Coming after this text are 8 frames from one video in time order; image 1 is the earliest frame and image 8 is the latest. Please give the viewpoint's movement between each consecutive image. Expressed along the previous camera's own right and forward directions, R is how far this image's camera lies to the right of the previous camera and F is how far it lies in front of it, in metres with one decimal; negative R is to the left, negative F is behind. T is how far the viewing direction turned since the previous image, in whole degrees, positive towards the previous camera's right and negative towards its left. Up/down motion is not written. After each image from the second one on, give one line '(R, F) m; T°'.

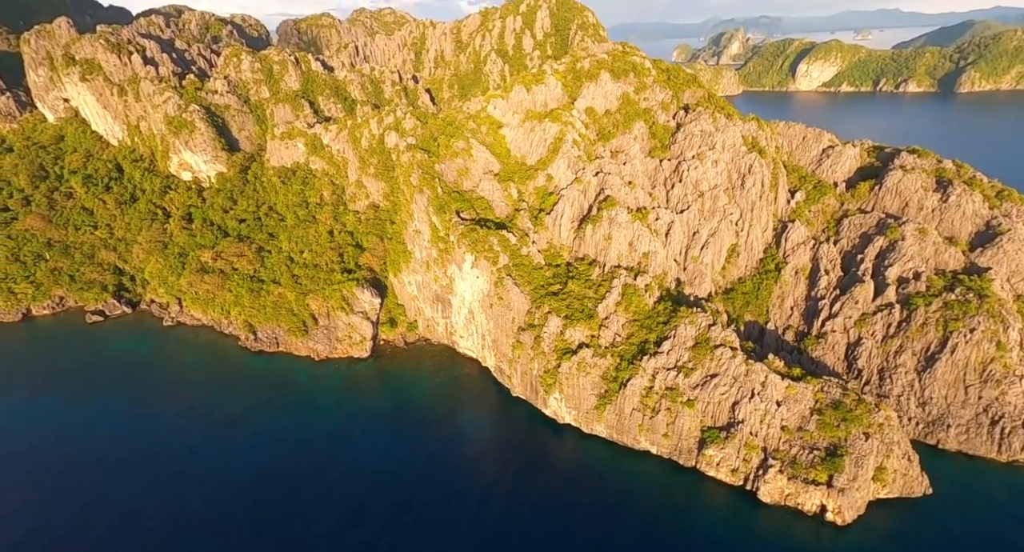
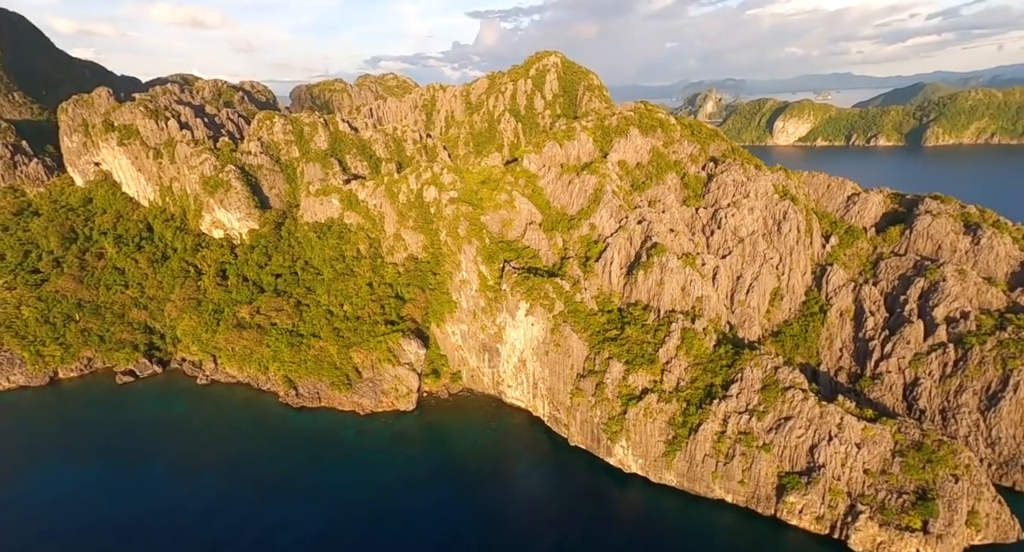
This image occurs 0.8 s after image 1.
(-5.8, -0.3) m; +1°
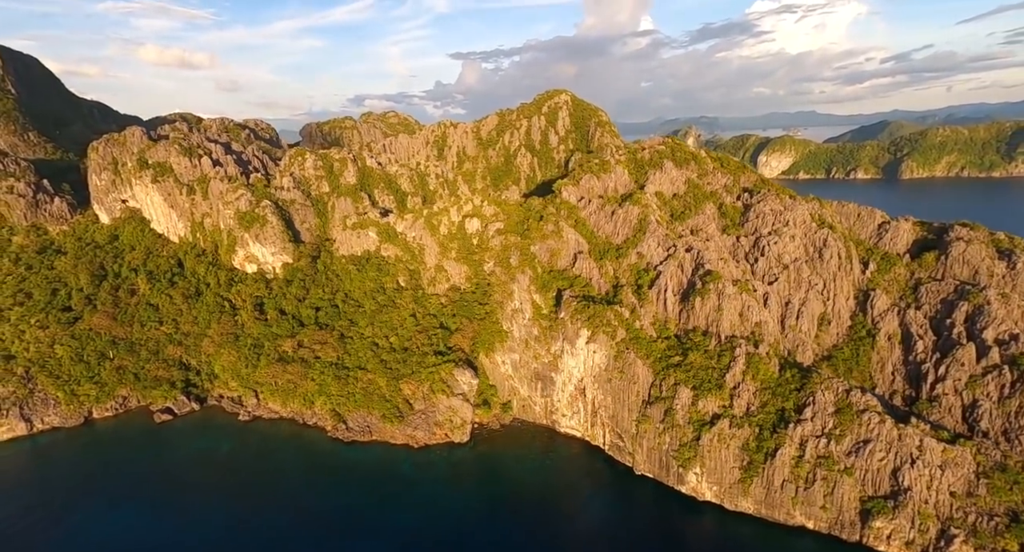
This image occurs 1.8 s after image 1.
(-6.6, -0.5) m; +1°
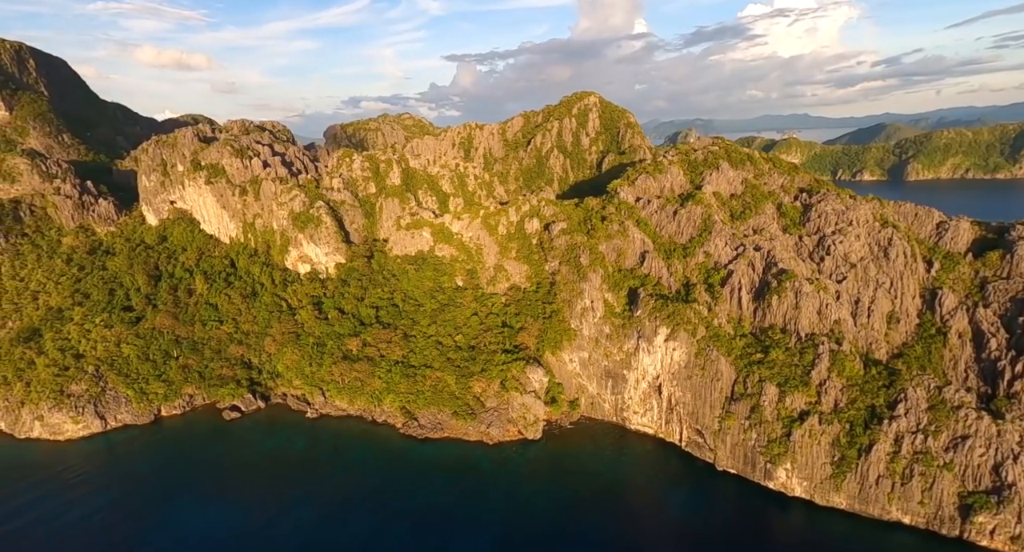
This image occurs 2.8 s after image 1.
(-7.2, -0.6) m; 0°
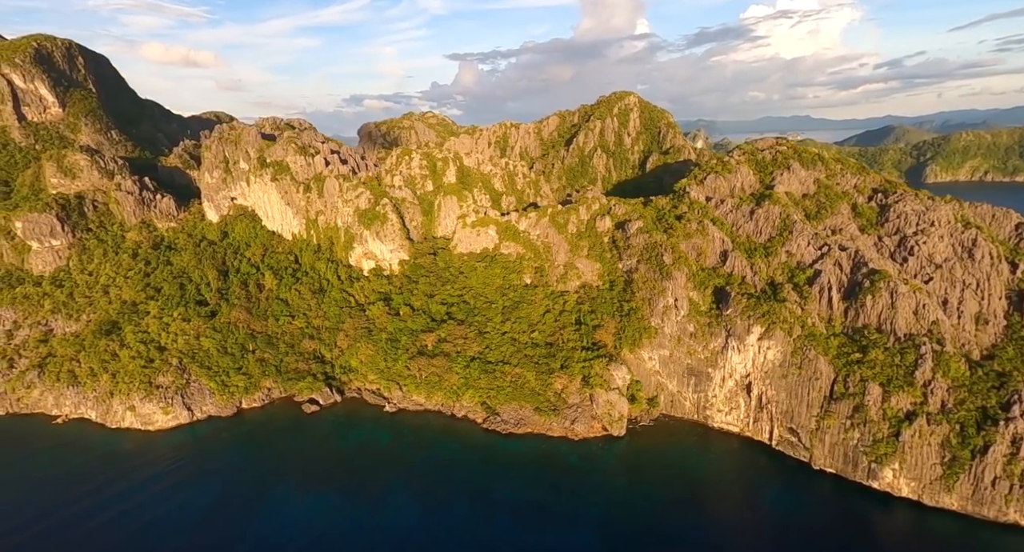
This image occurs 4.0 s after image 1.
(-8.0, -0.5) m; -1°
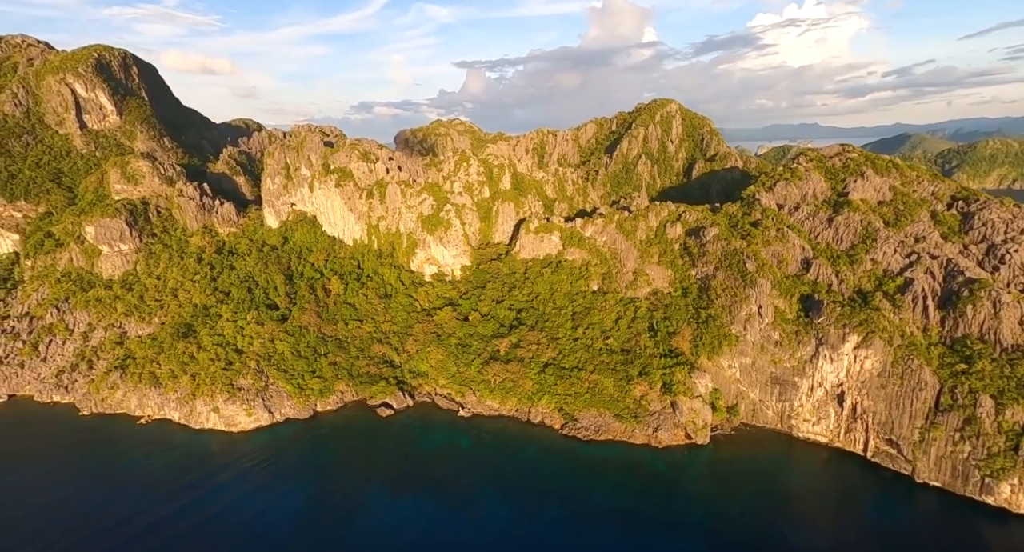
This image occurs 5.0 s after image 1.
(-7.1, -0.2) m; -2°
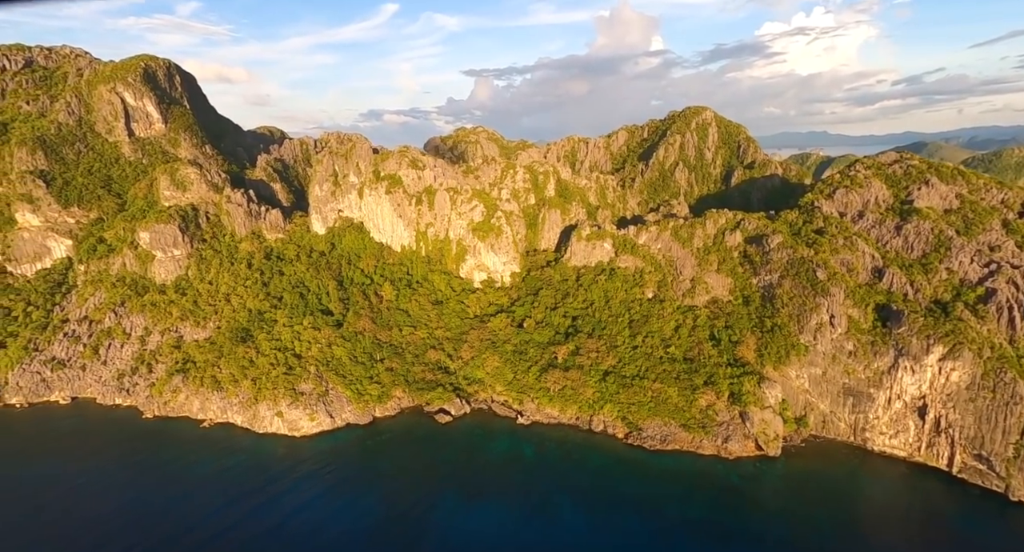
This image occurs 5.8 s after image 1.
(-5.5, +0.2) m; -2°
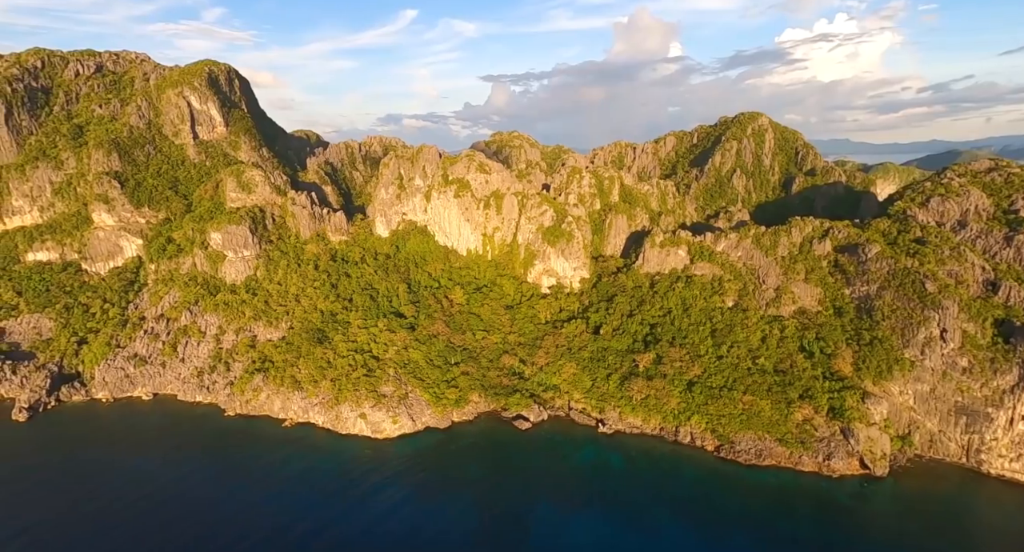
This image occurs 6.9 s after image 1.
(-7.0, +0.8) m; -3°
